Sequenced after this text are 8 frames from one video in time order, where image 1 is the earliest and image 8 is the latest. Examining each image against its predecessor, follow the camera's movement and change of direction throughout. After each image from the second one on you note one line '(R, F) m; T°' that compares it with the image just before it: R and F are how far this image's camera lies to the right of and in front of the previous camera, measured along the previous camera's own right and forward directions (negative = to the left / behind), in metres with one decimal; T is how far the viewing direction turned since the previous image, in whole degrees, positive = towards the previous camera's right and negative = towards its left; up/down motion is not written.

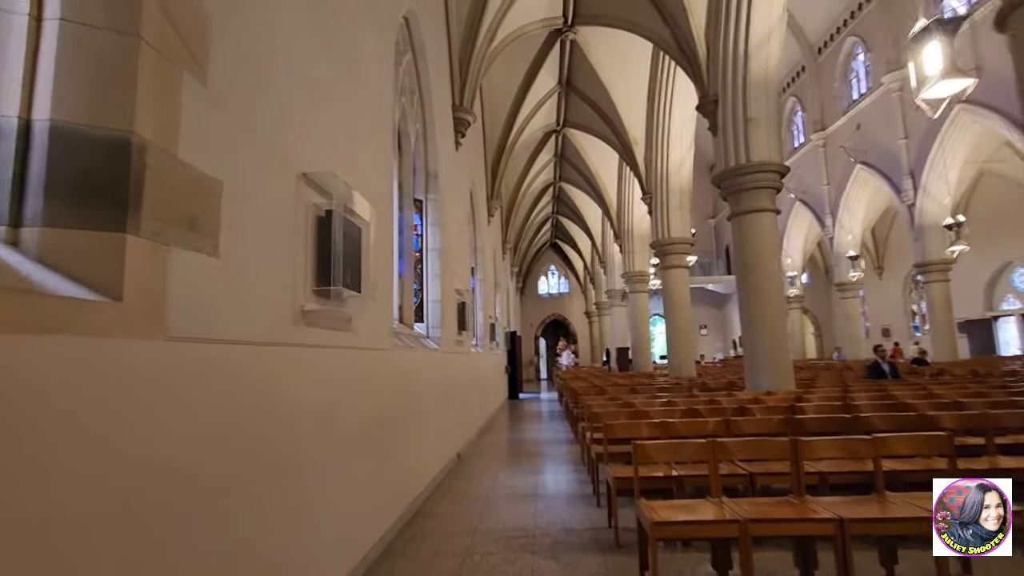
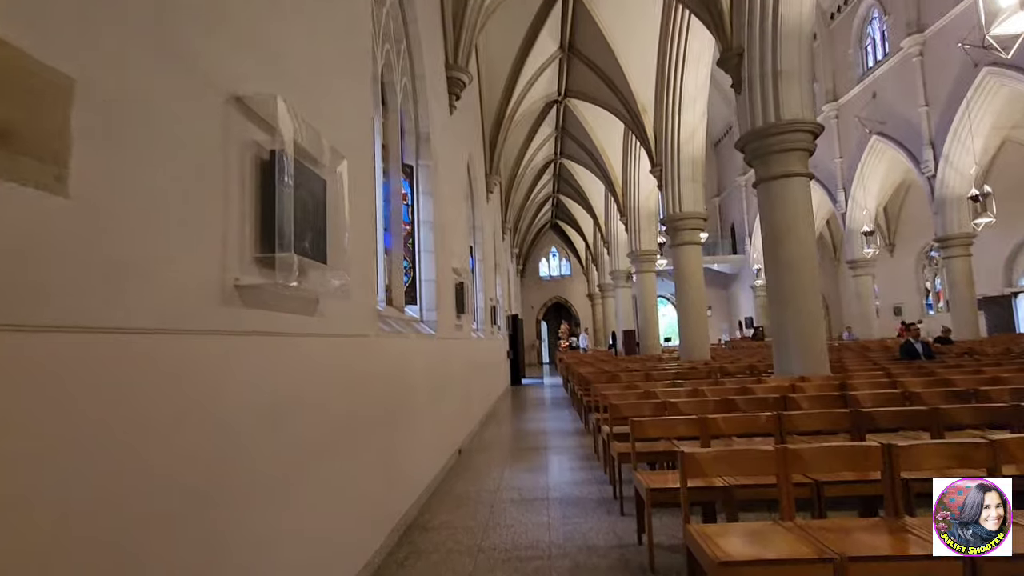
(-0.1, +0.9) m; 0°
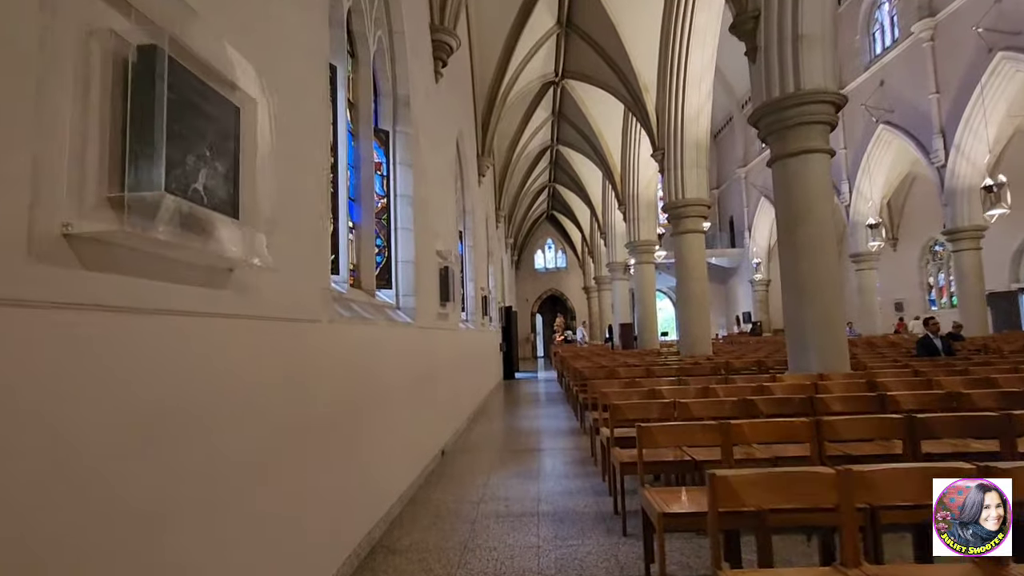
(+0.1, +0.7) m; 0°
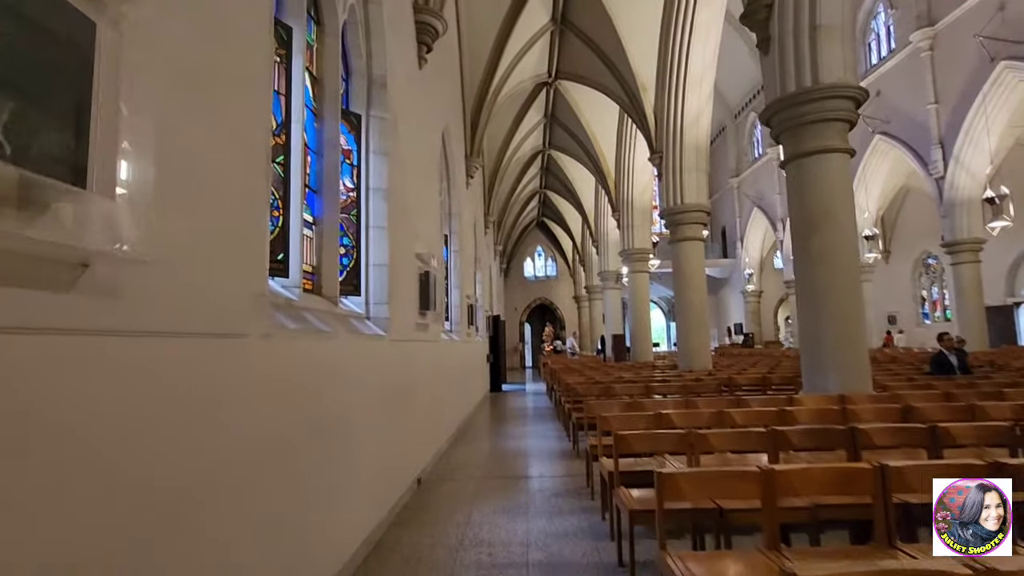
(0.0, +0.7) m; +1°
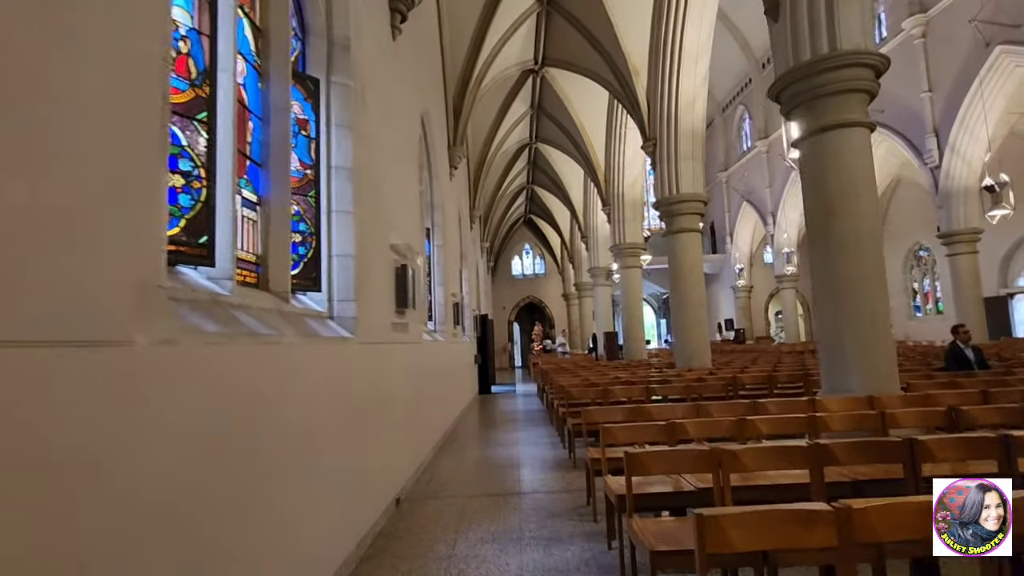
(0.0, +0.7) m; +1°
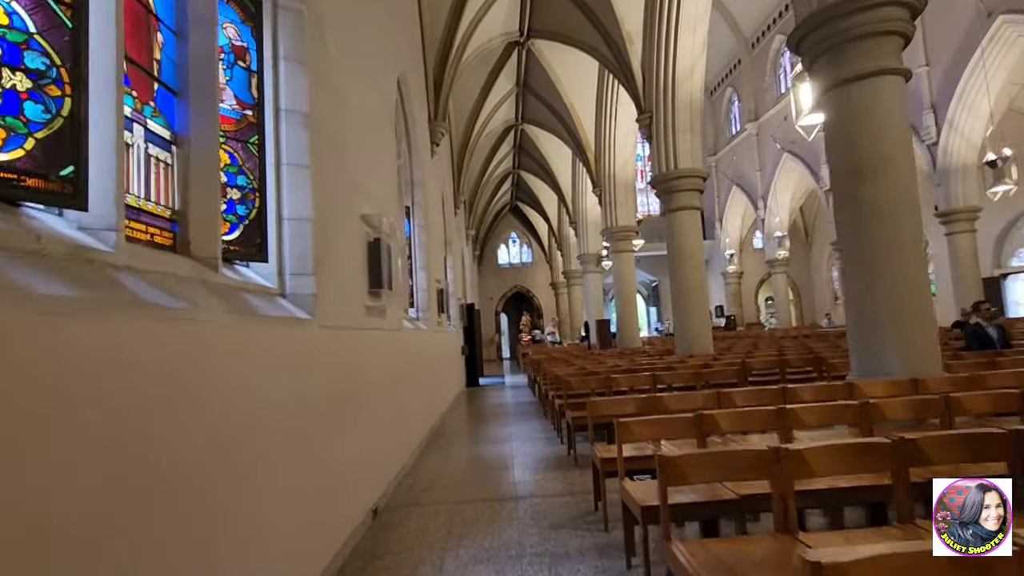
(-0.1, +0.8) m; +1°
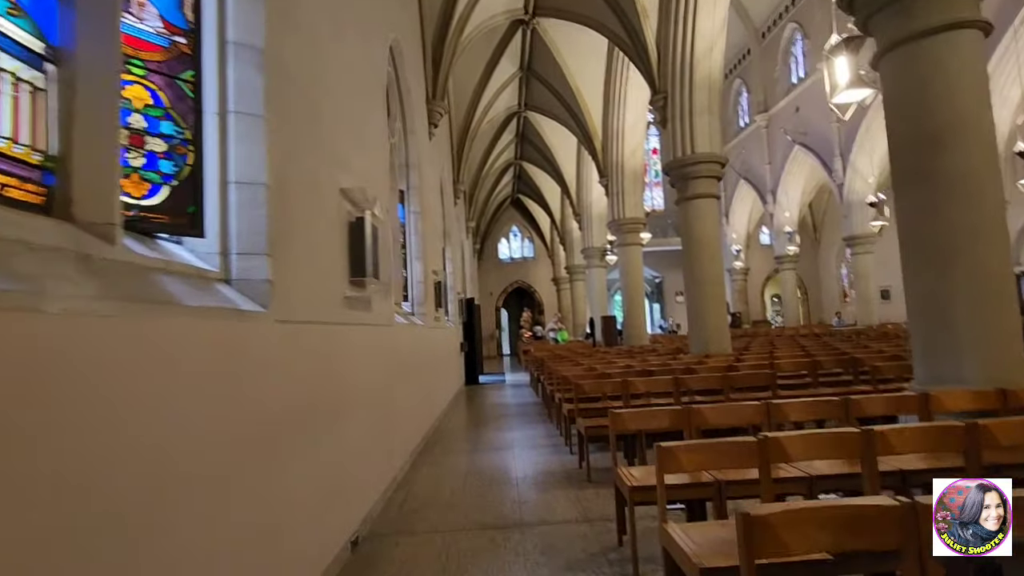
(-0.1, +0.8) m; 0°
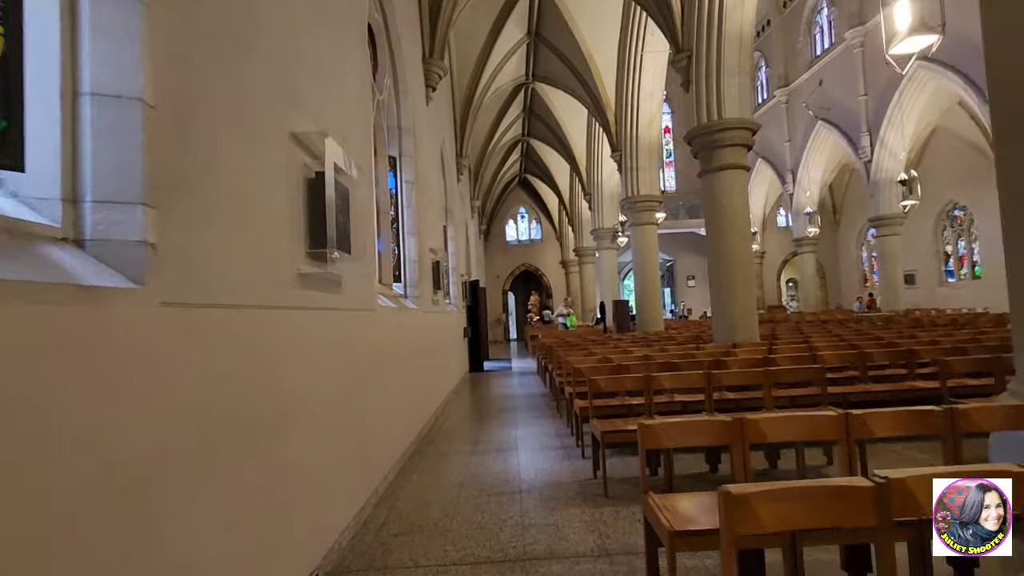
(0.0, +0.9) m; -1°
